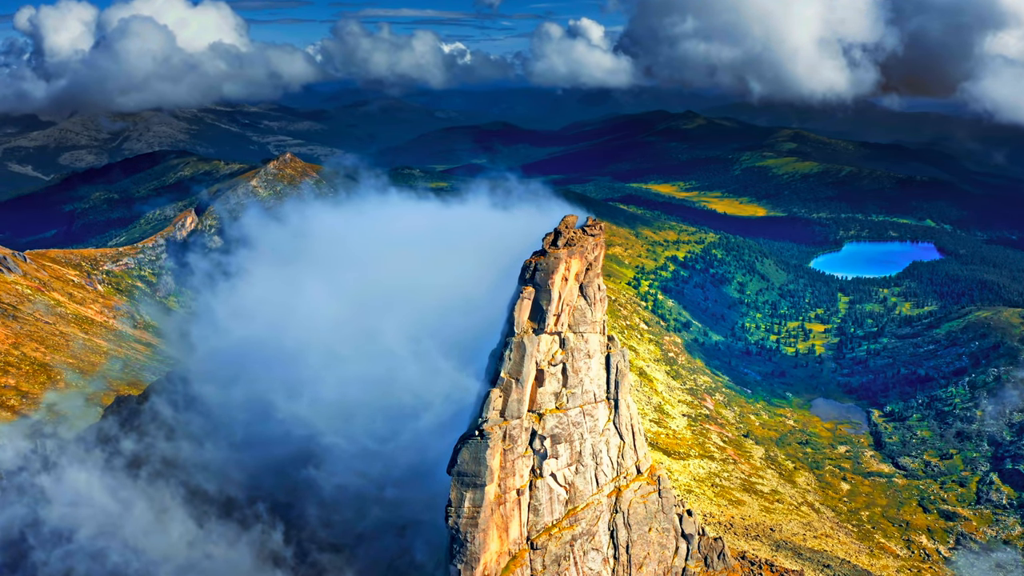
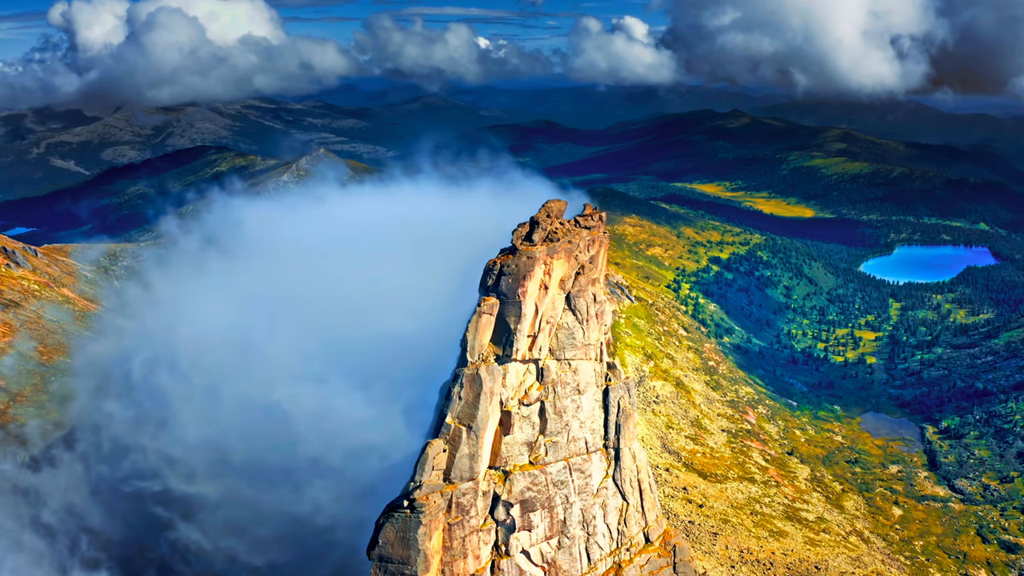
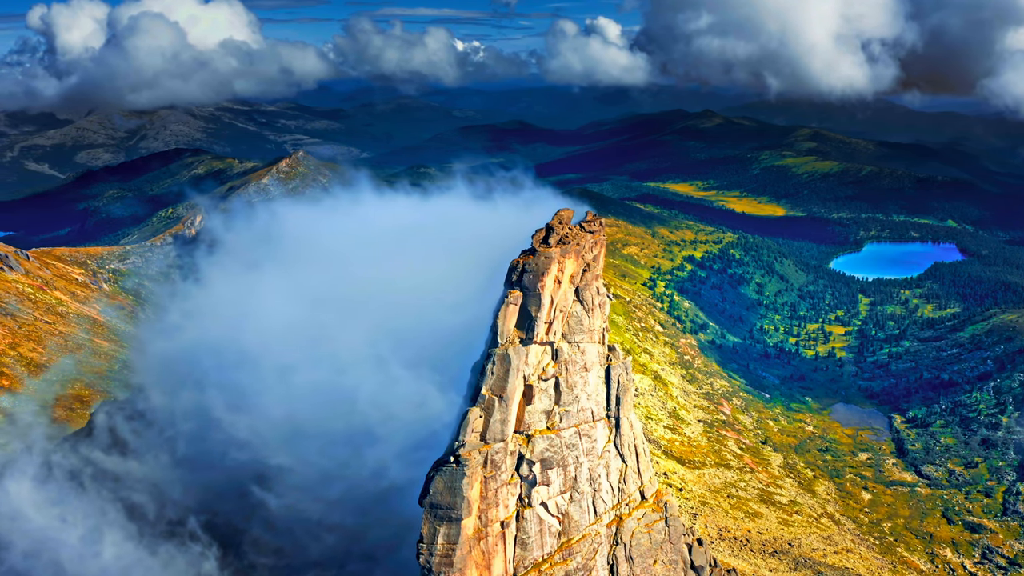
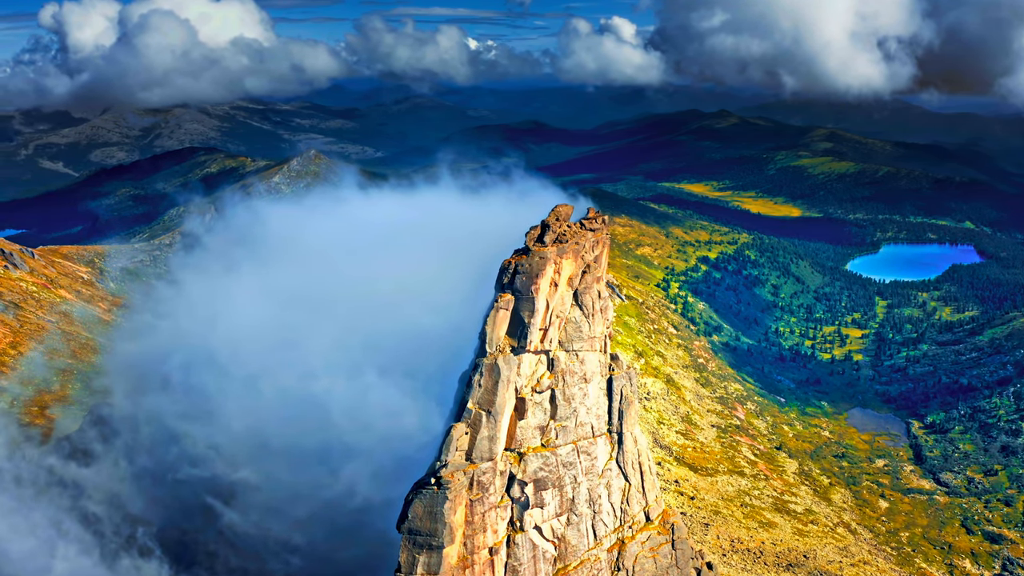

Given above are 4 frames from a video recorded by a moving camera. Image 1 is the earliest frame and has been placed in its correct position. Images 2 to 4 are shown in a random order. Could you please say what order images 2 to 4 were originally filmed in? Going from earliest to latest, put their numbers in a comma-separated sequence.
3, 4, 2
